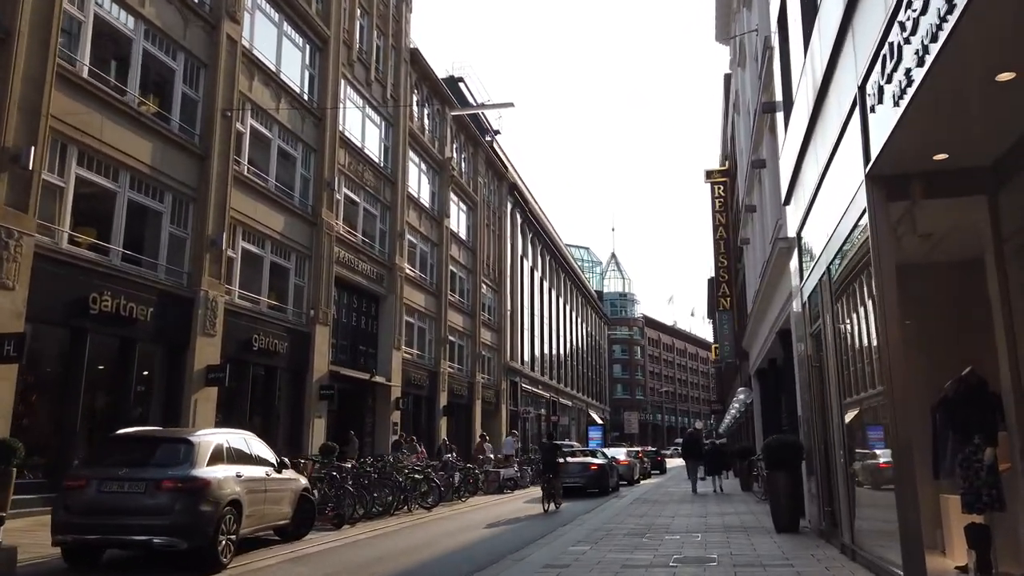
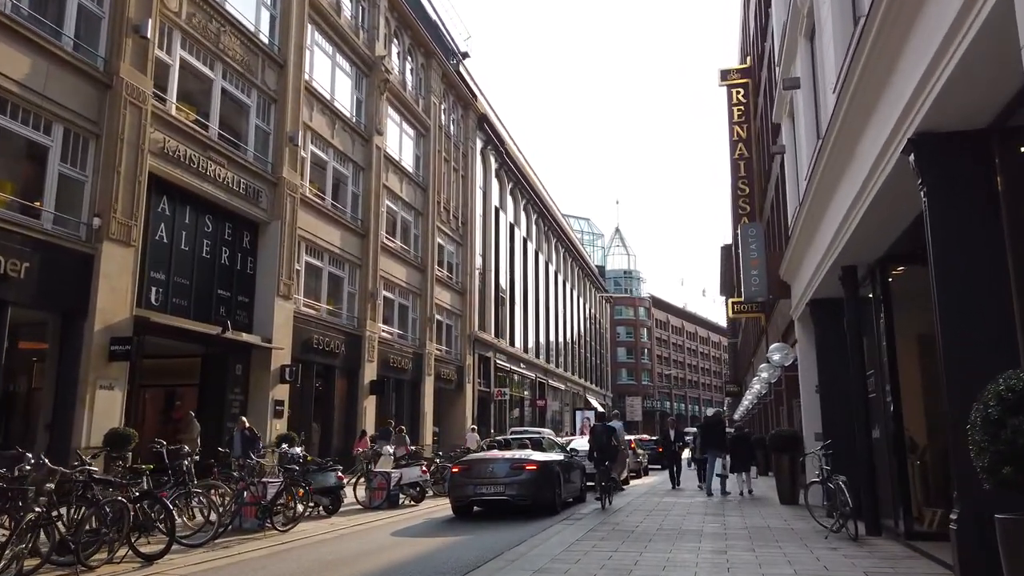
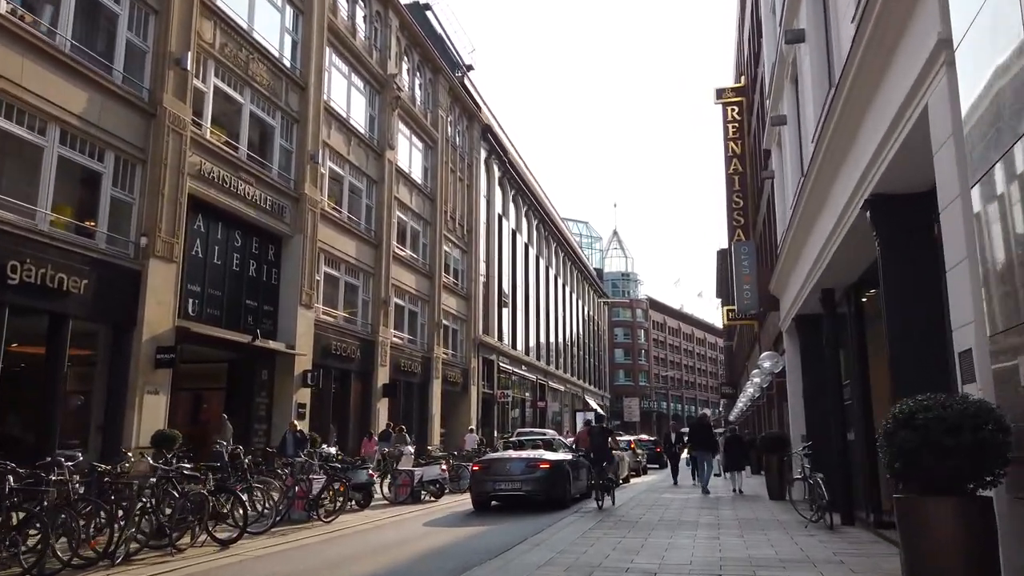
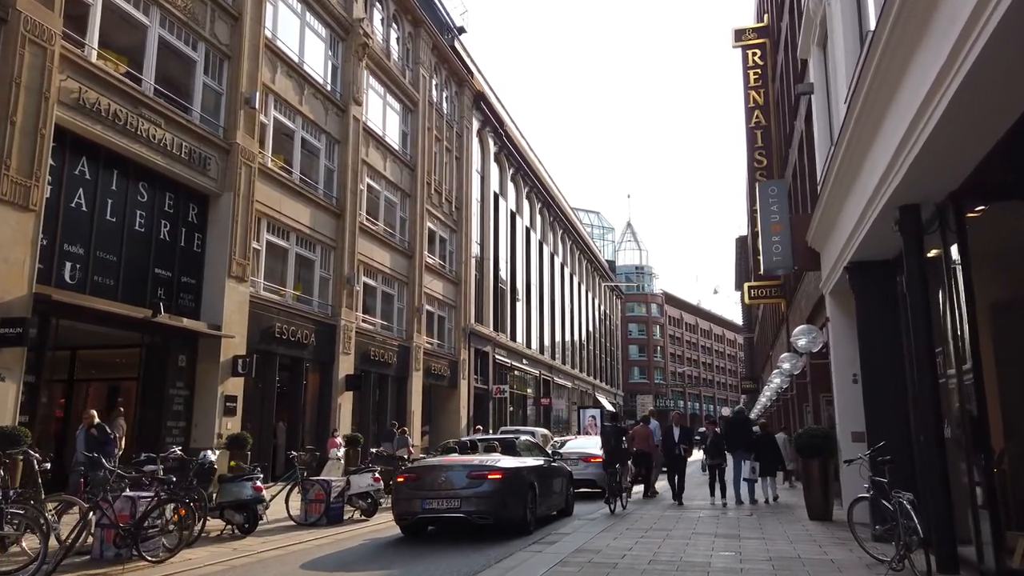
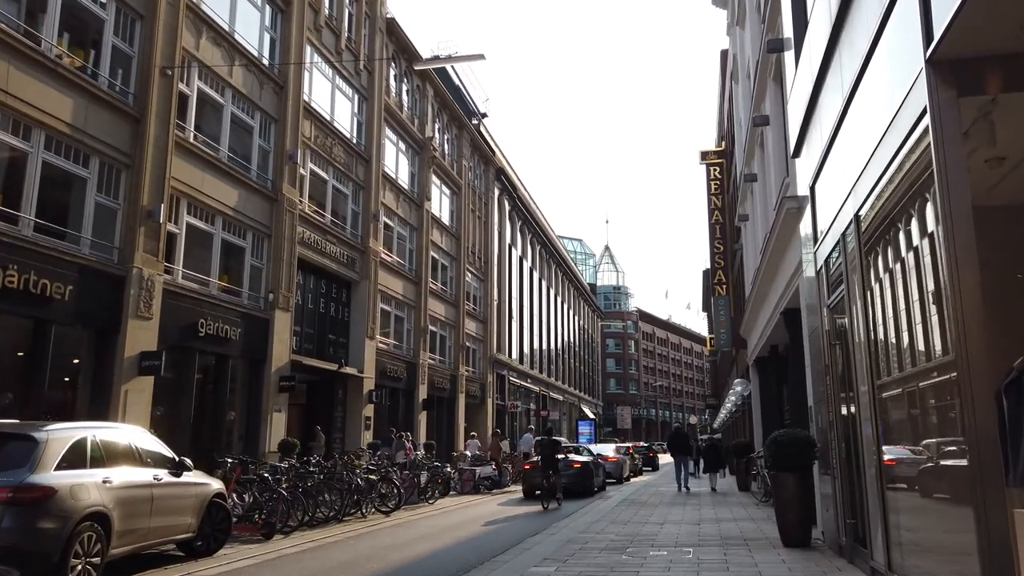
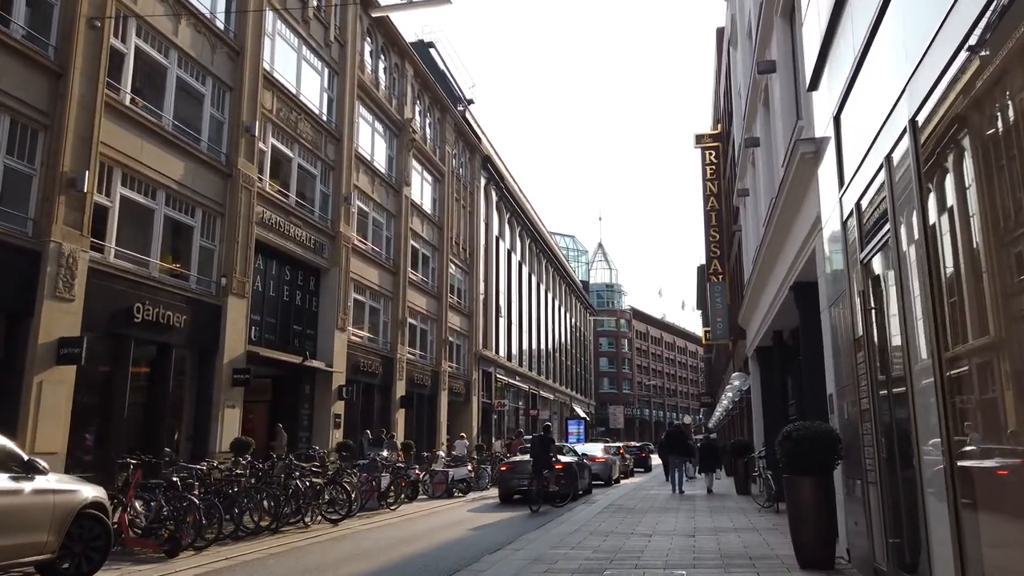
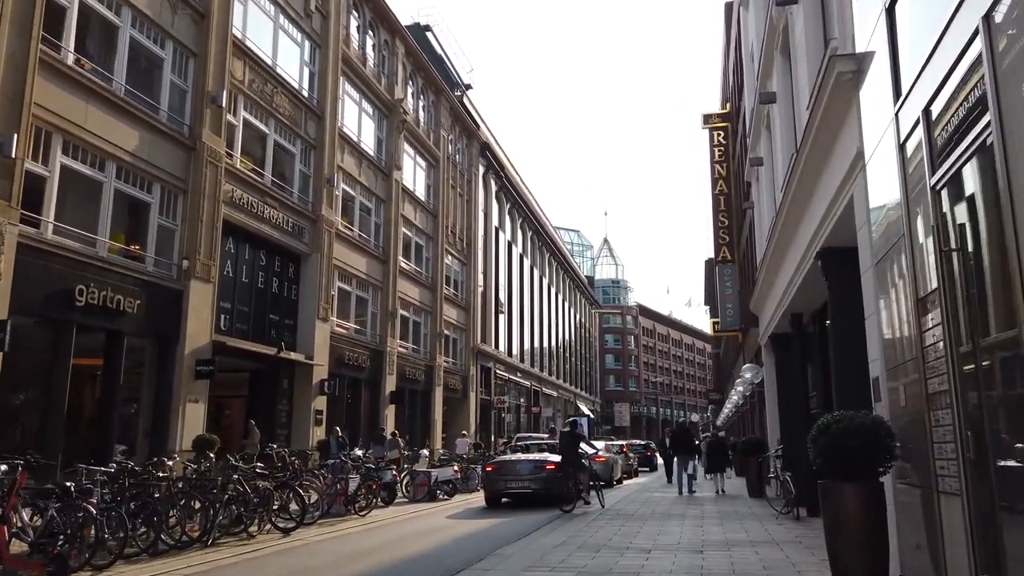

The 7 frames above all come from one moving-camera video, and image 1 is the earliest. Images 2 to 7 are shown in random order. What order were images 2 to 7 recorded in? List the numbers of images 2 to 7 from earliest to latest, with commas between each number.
5, 6, 7, 3, 2, 4
